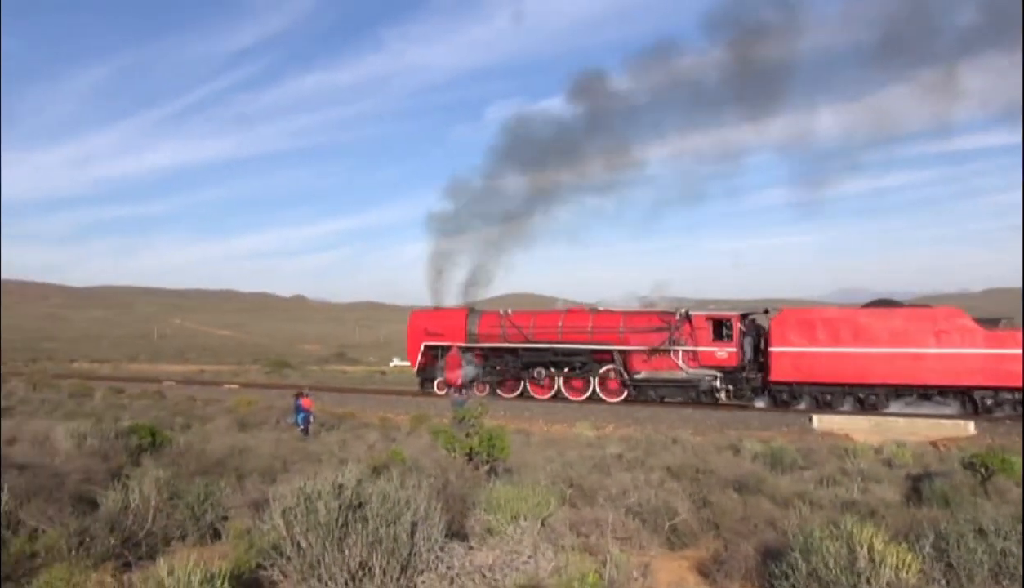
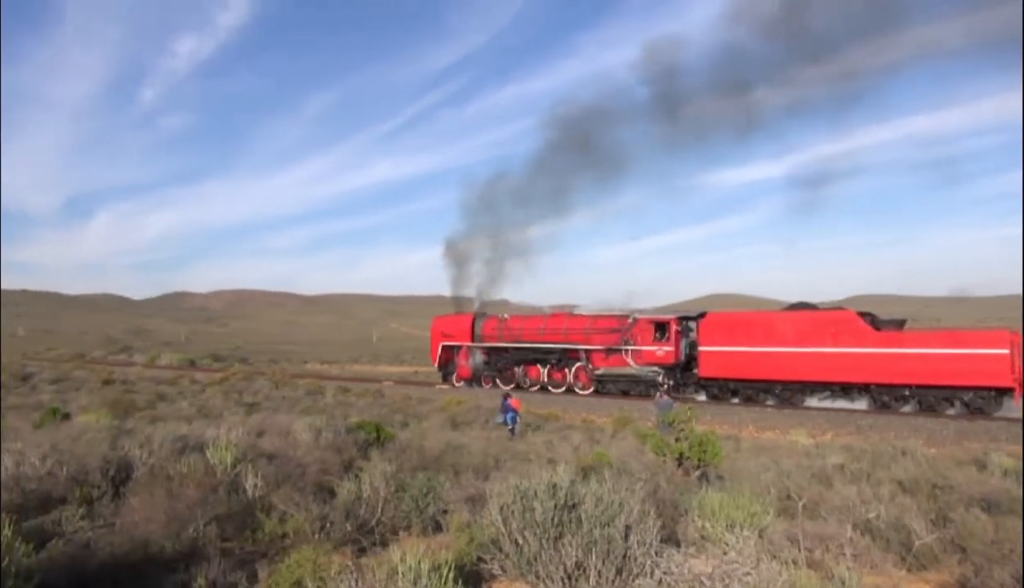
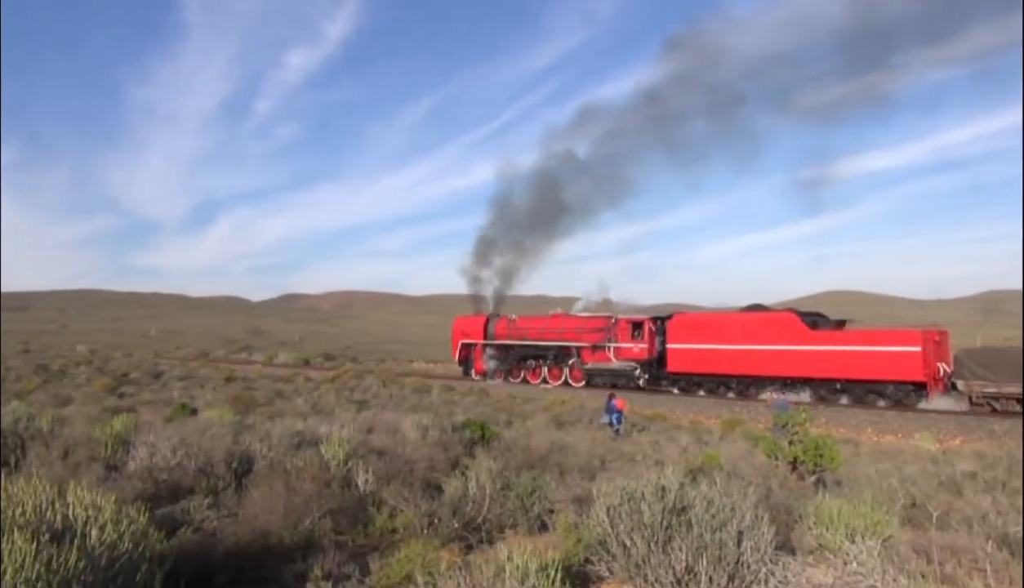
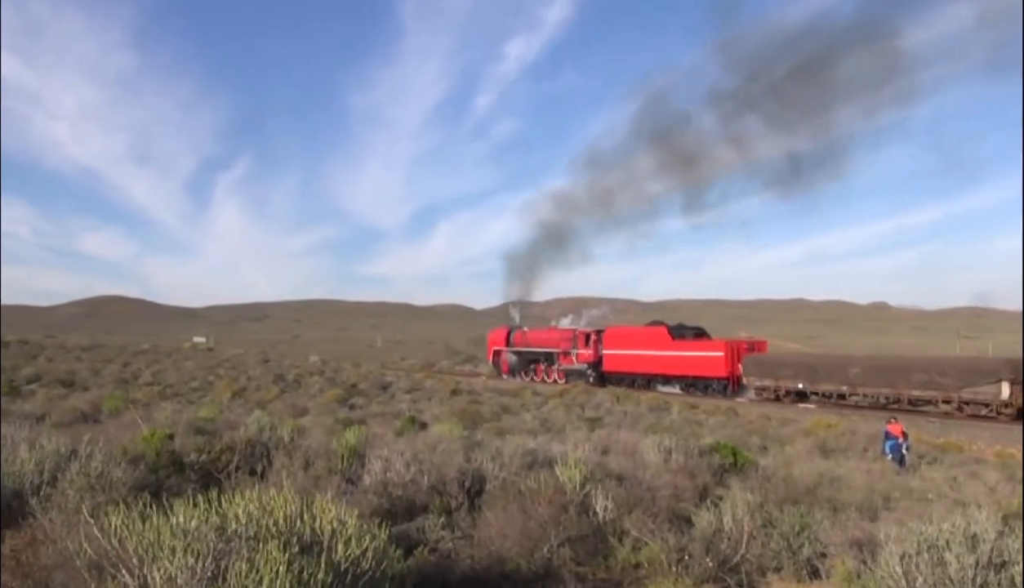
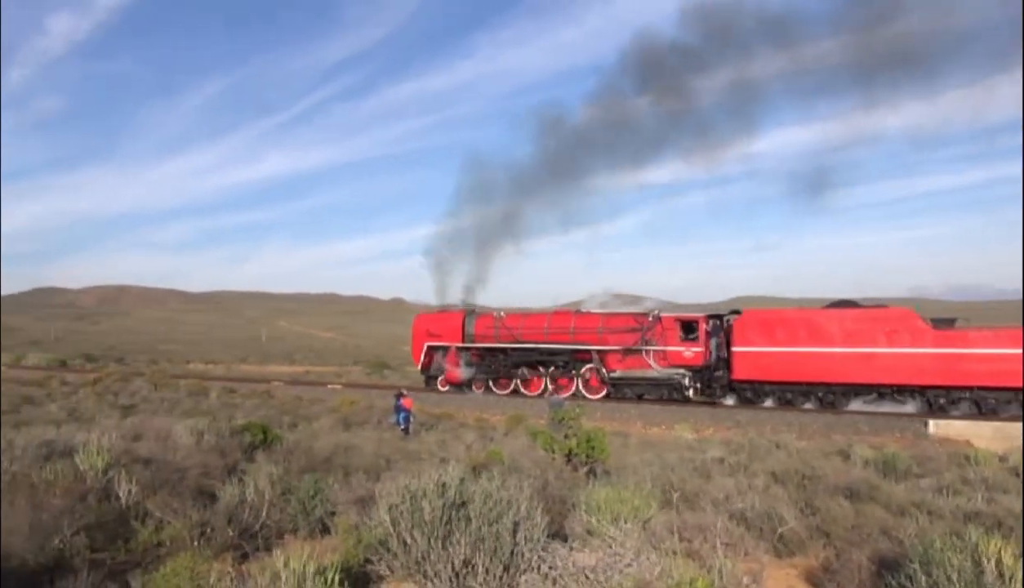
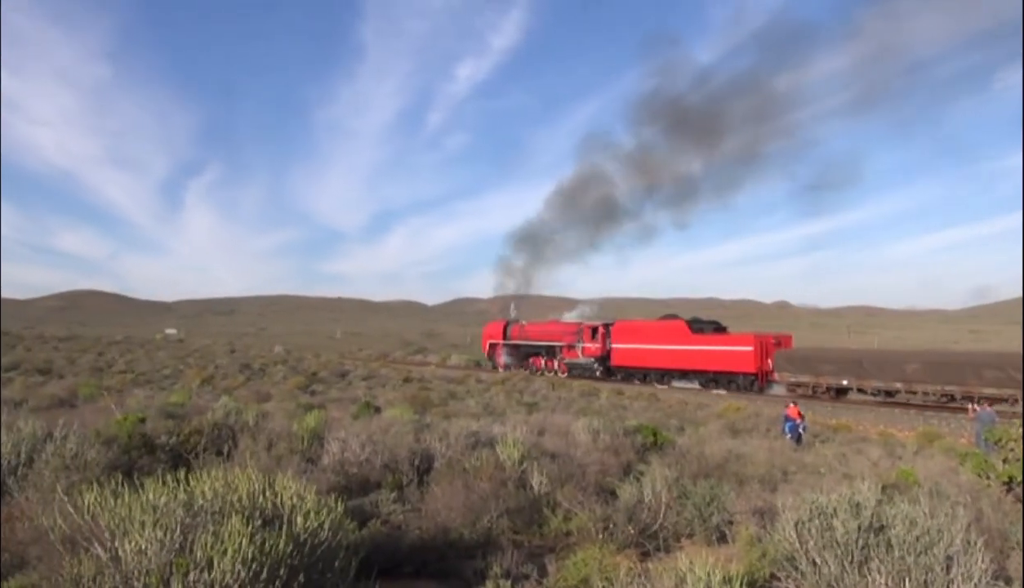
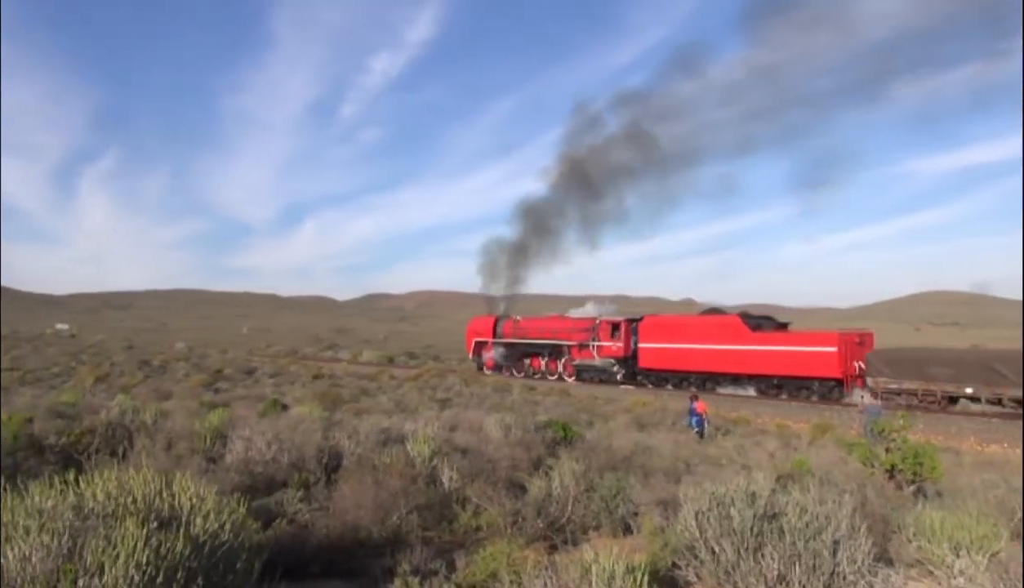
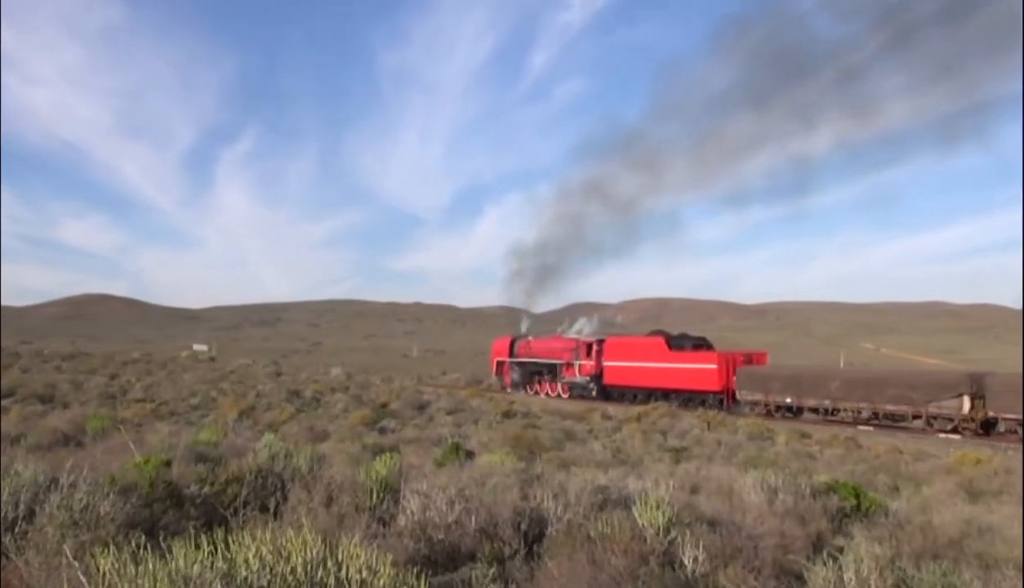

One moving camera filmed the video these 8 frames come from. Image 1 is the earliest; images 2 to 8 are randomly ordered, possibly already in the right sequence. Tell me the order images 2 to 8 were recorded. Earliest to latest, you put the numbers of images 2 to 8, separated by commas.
5, 2, 3, 7, 6, 4, 8
